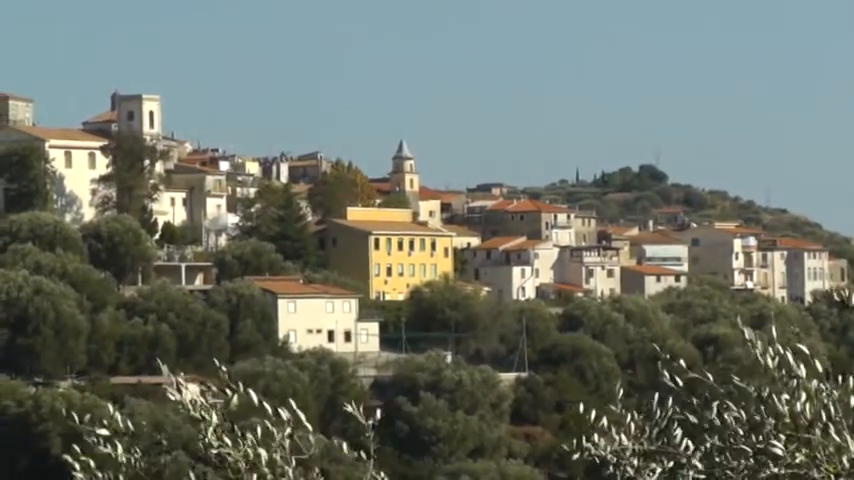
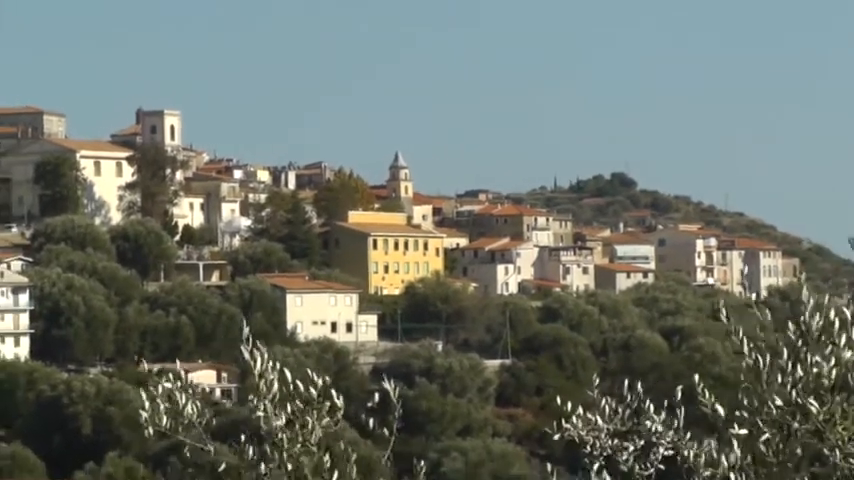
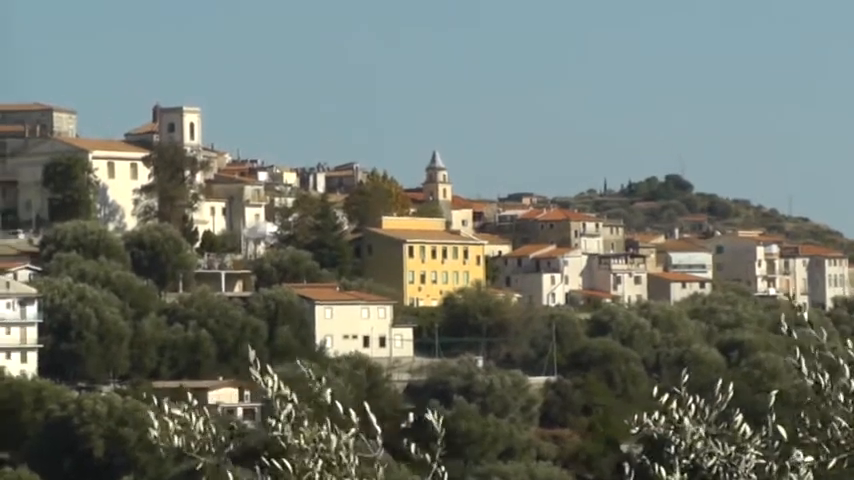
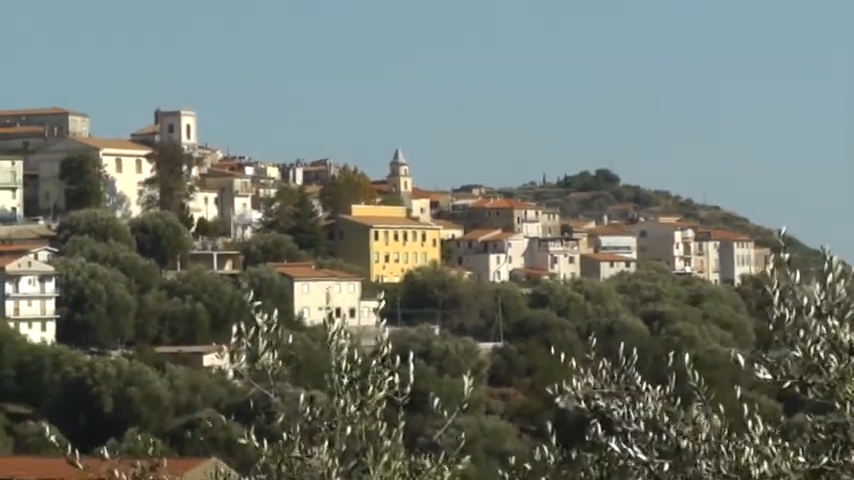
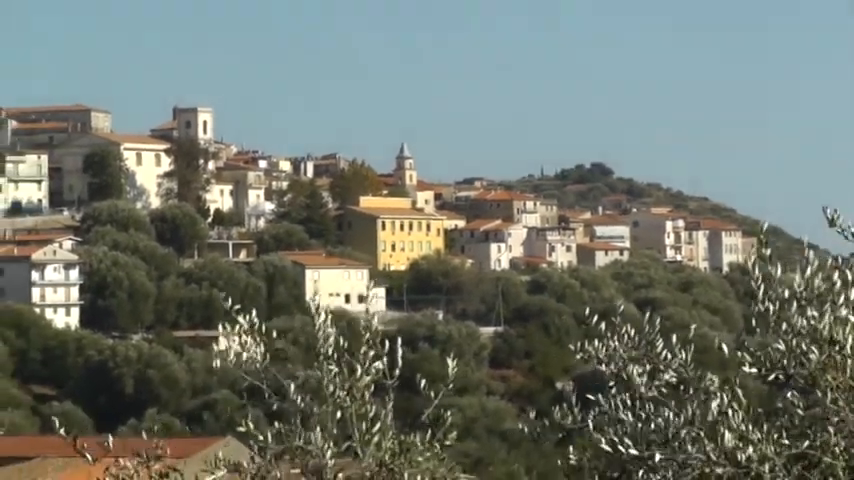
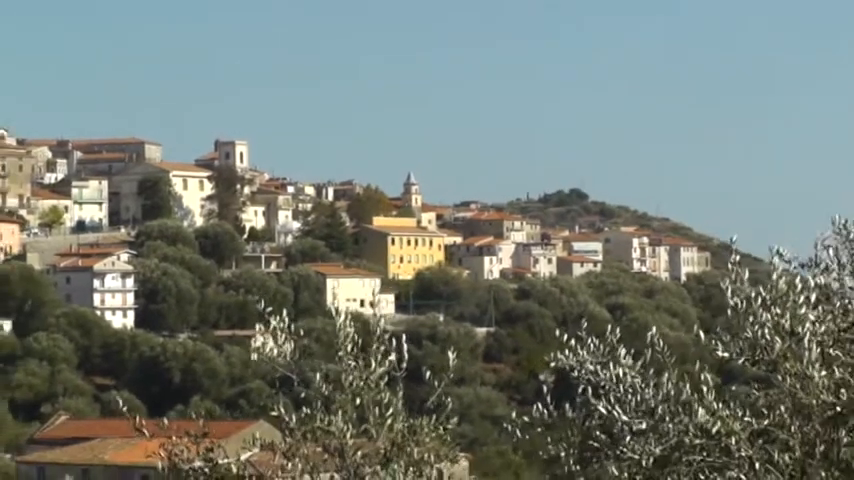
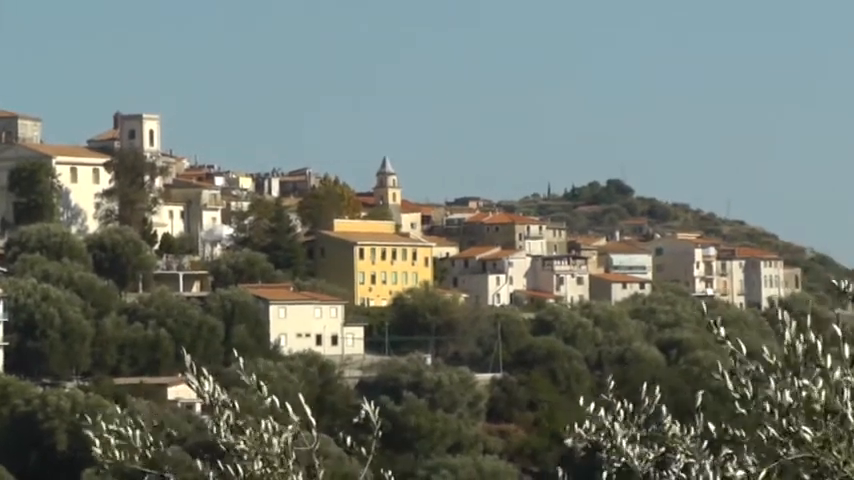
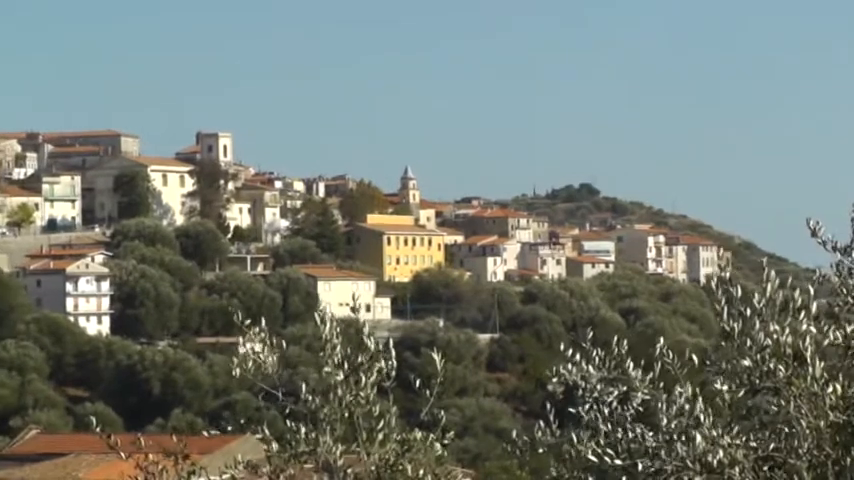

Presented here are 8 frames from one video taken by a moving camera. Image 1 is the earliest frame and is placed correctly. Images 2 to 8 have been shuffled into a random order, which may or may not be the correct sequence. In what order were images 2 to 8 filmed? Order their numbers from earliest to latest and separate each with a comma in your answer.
3, 7, 2, 4, 5, 8, 6
